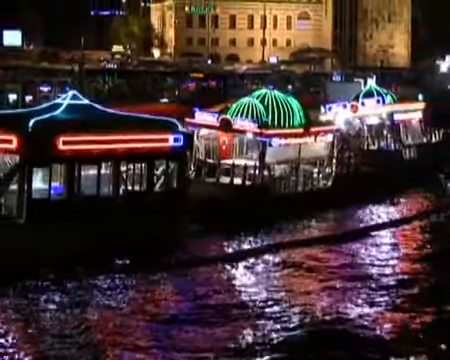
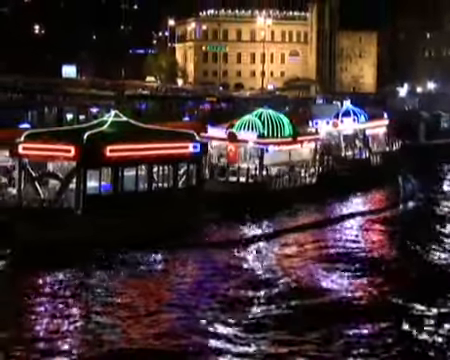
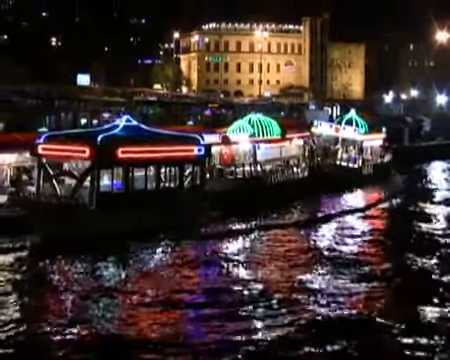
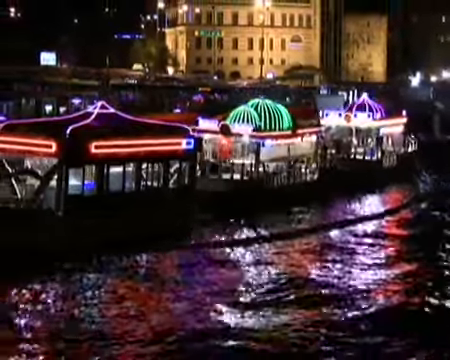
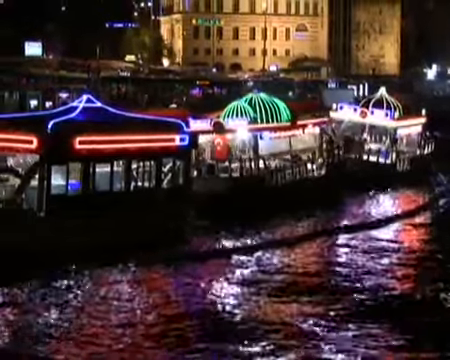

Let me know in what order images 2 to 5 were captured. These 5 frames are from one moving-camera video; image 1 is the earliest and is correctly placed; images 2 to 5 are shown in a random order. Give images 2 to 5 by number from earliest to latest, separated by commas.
5, 4, 2, 3
